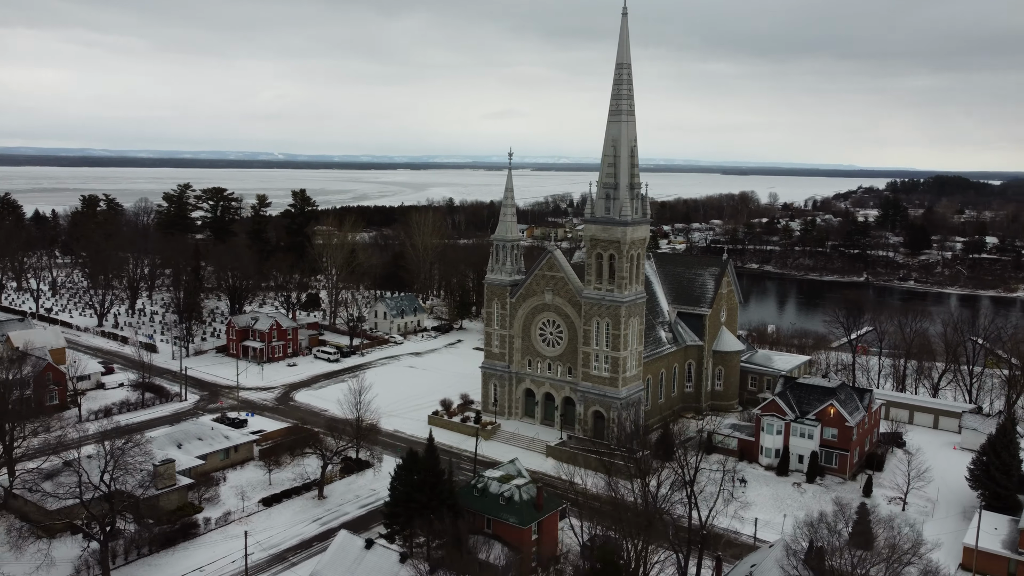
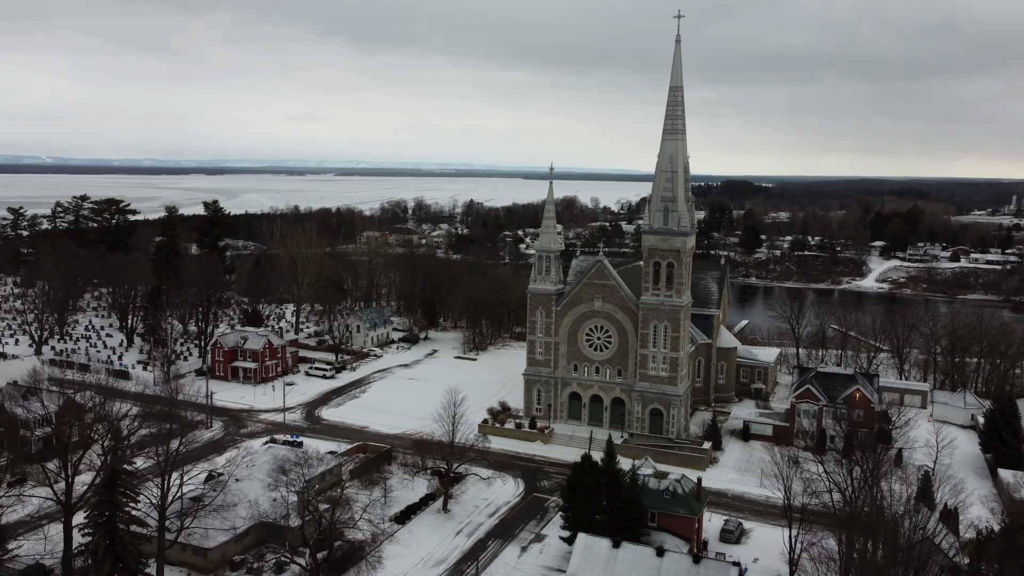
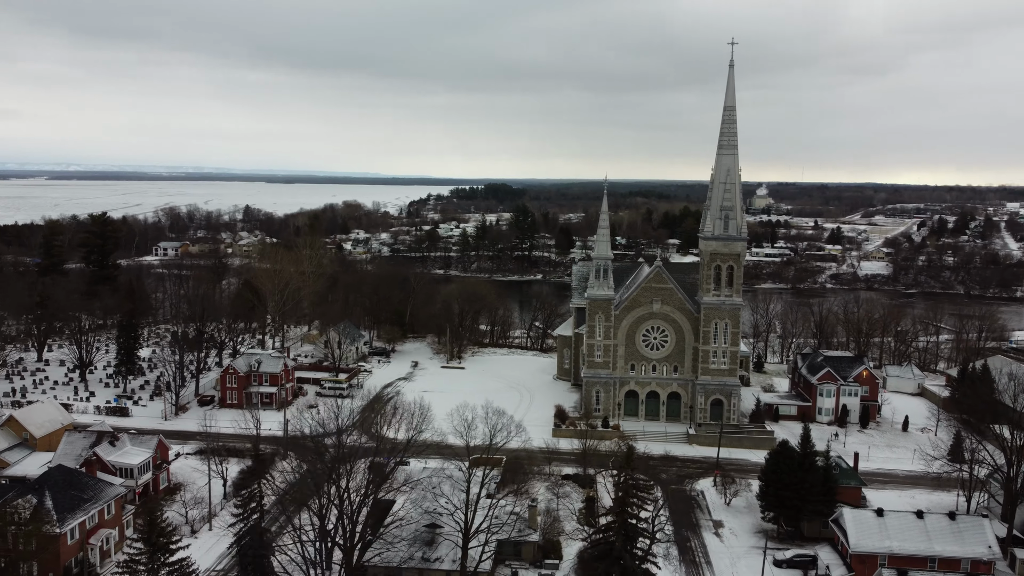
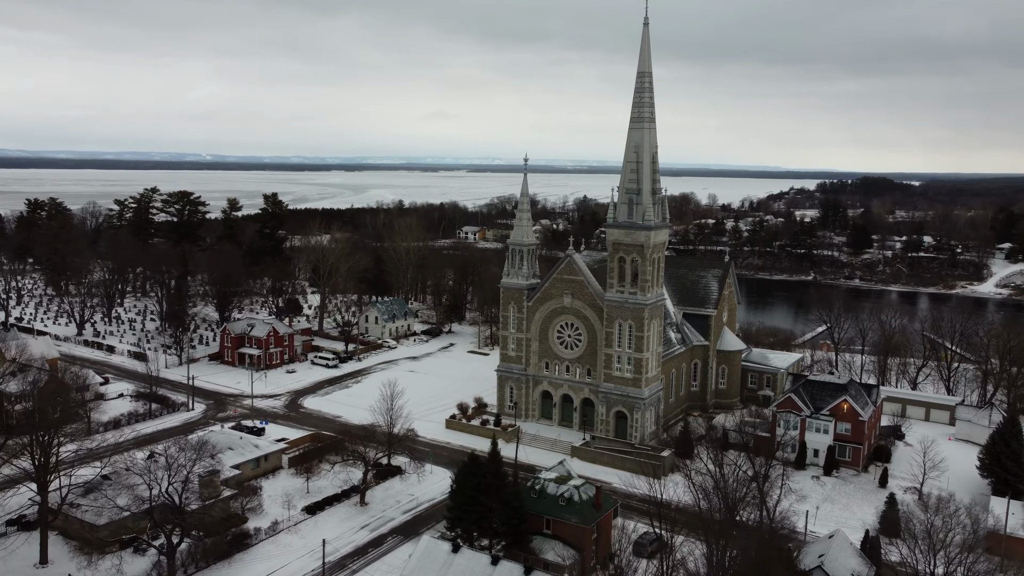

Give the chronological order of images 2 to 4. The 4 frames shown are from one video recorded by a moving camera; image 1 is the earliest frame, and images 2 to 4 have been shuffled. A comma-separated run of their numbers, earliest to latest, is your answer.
4, 2, 3
